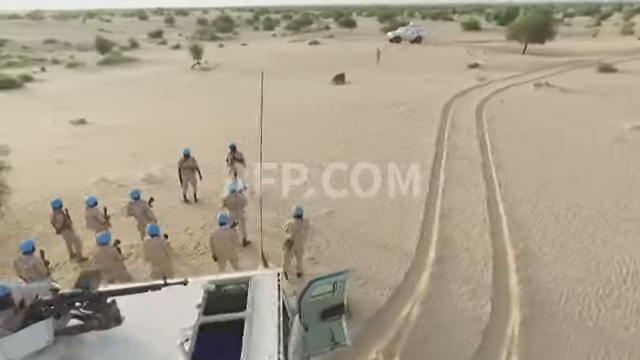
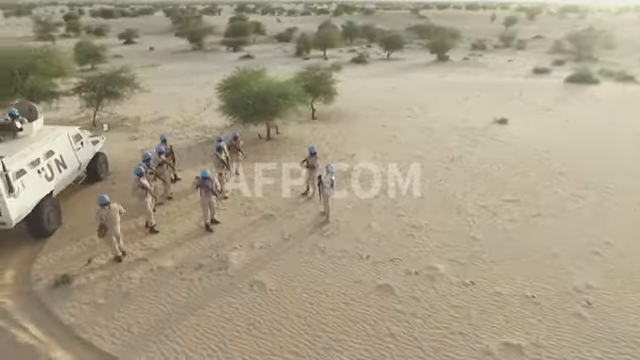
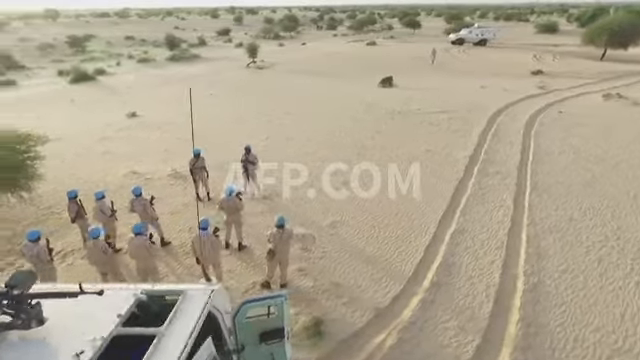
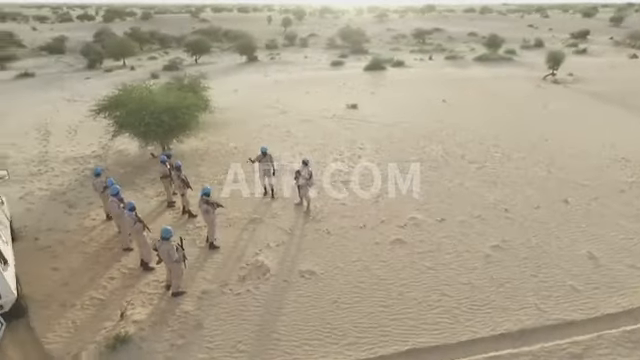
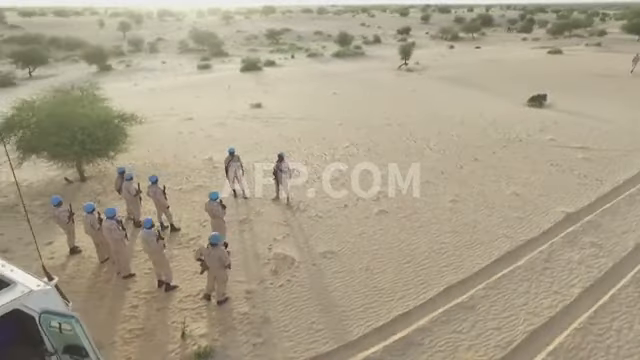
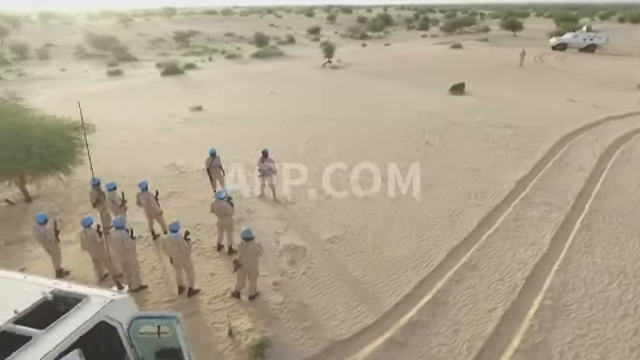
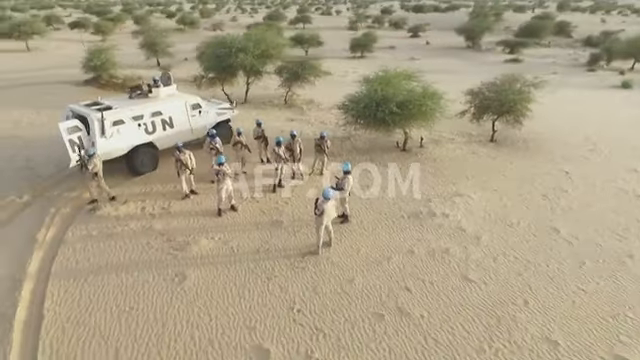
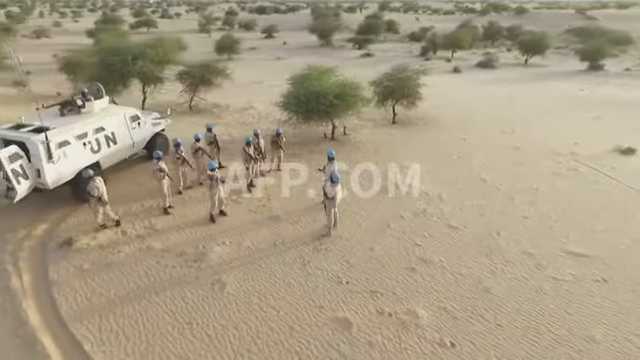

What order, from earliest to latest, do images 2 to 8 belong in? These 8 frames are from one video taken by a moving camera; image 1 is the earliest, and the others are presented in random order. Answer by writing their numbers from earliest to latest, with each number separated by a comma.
3, 6, 5, 4, 2, 8, 7
